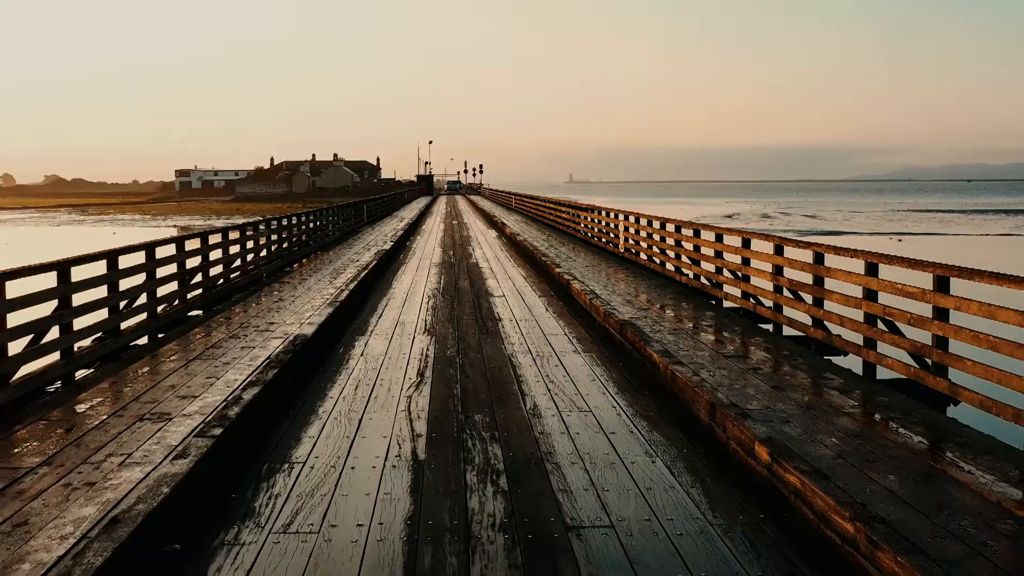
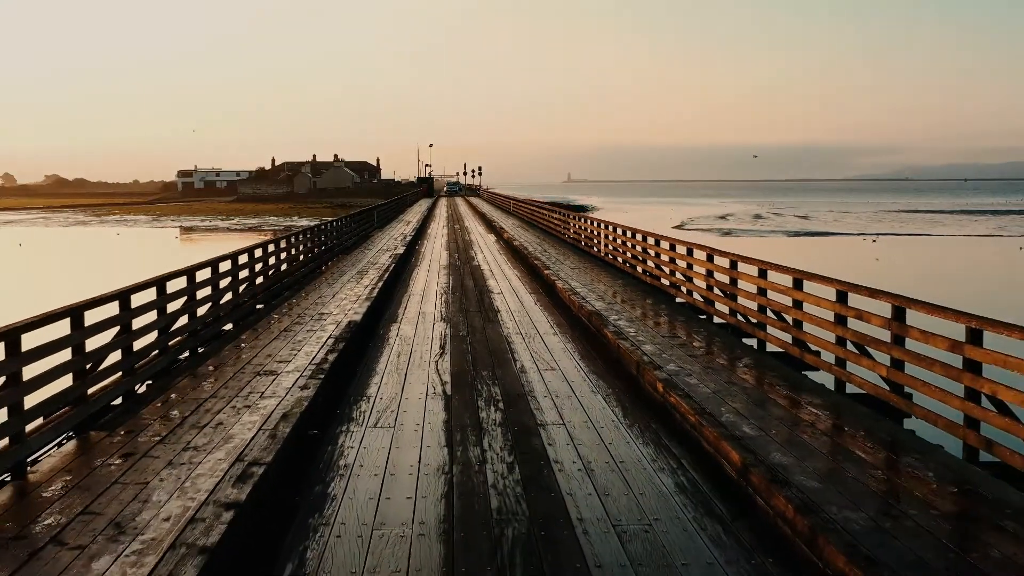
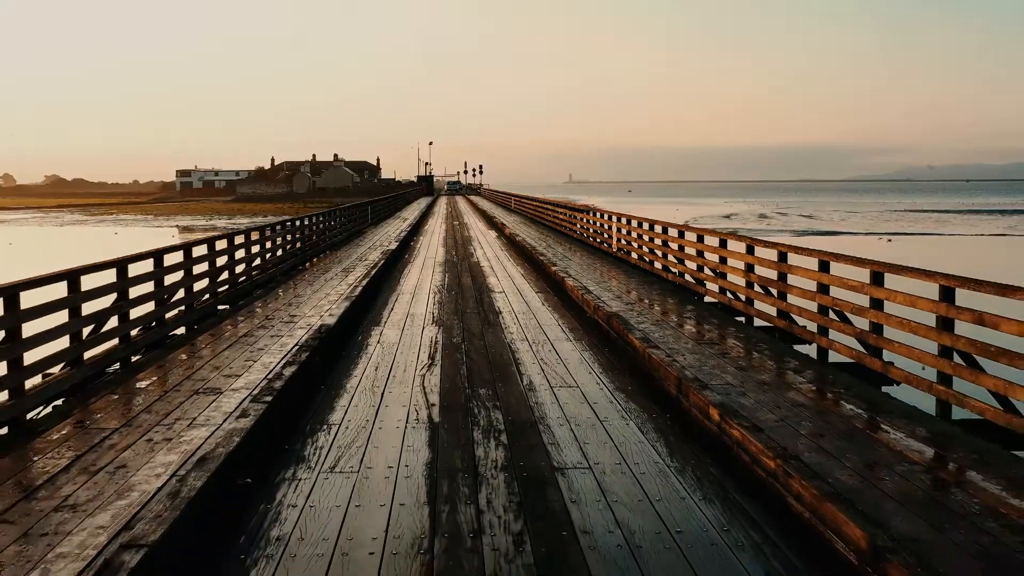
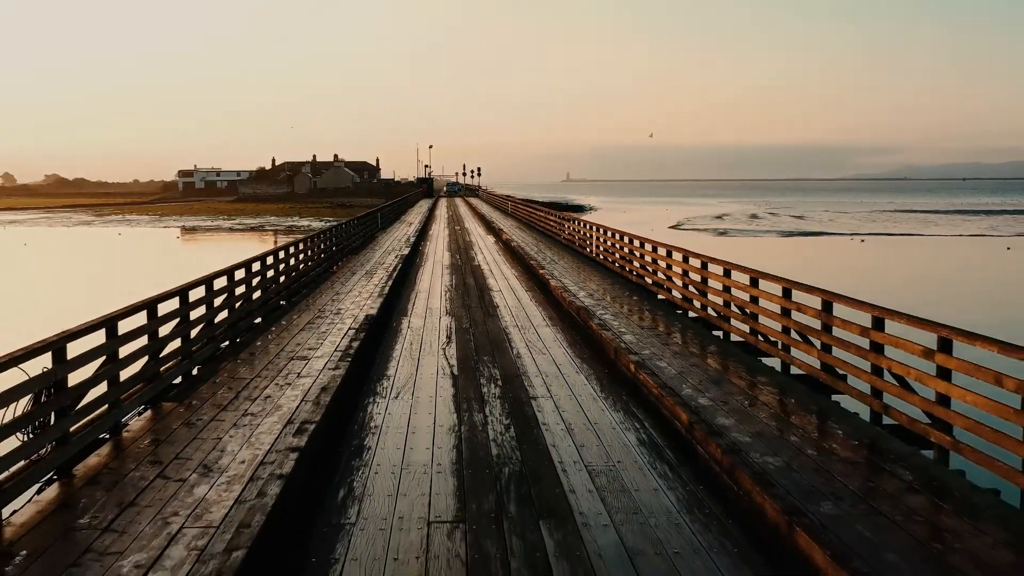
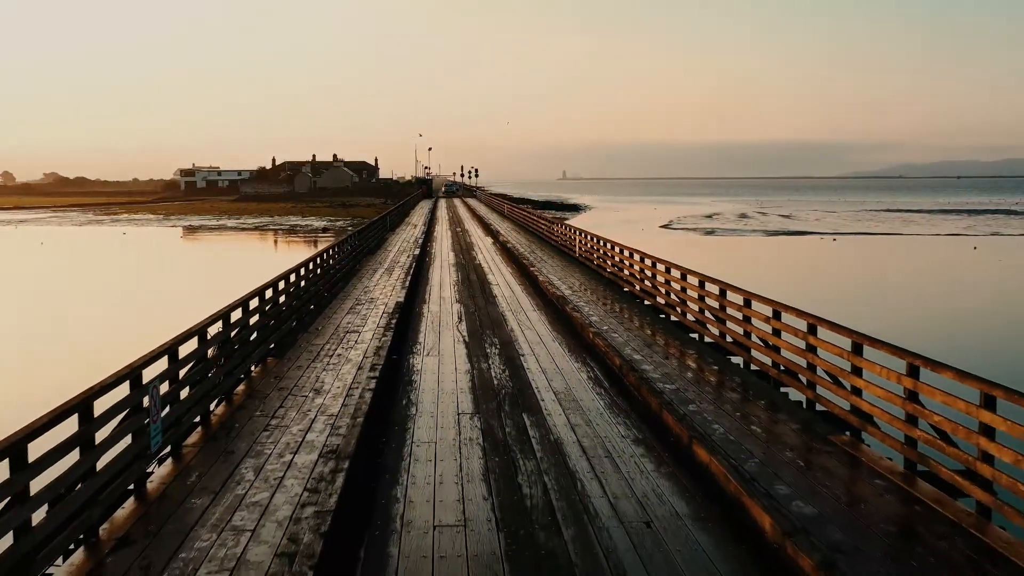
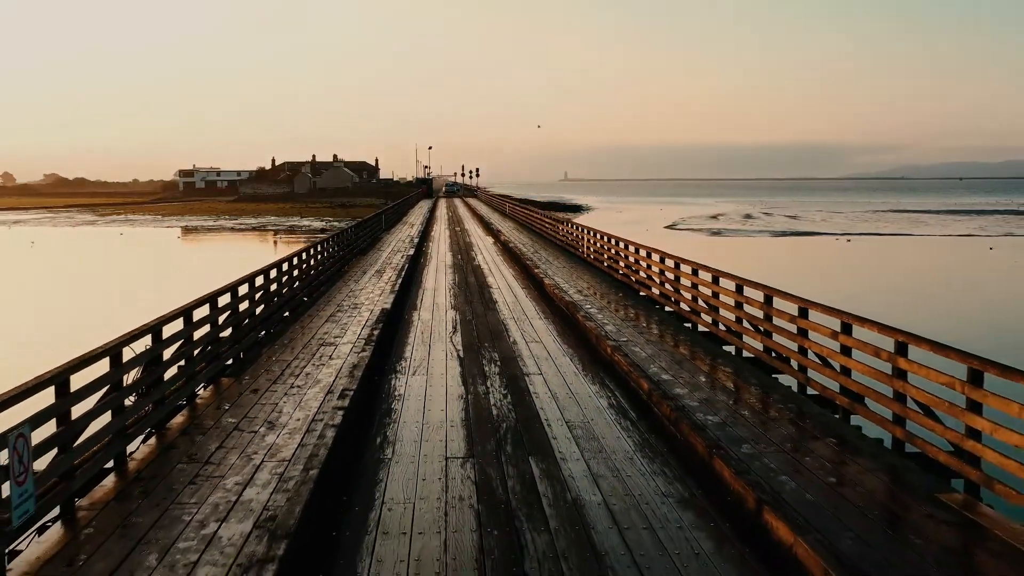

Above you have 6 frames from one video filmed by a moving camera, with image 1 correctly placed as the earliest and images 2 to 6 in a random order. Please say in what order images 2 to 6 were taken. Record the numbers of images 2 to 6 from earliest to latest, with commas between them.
3, 2, 4, 6, 5
